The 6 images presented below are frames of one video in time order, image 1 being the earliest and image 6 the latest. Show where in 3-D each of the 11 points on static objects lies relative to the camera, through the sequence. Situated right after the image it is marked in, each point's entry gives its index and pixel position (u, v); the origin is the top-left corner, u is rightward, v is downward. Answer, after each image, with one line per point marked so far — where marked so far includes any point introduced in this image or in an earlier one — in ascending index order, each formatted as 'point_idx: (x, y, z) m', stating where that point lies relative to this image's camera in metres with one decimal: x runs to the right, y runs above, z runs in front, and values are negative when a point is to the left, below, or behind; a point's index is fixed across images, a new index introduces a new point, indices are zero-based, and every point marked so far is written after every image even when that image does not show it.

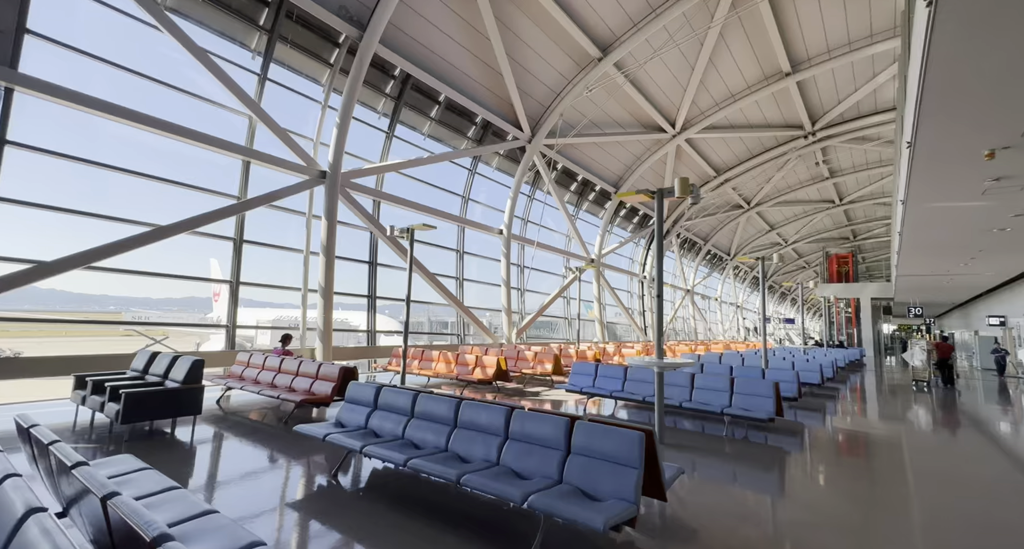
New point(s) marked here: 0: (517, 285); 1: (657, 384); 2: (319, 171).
0: (+0.1, -0.4, +15.8) m
1: (+1.8, -1.3, +5.1) m
2: (-4.2, +2.3, +9.2) m
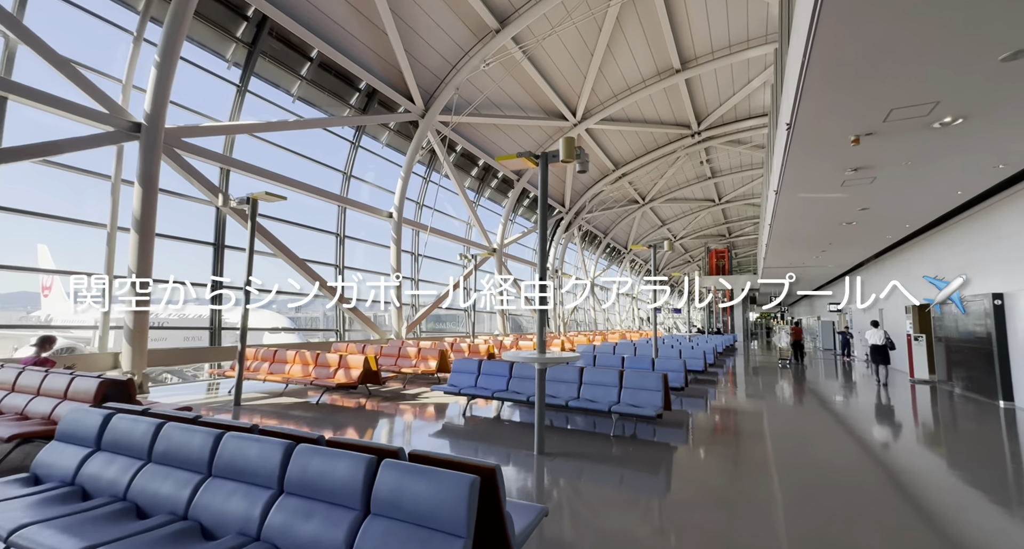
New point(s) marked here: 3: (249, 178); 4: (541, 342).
0: (-3.5, 0.0, +14.5) m
1: (+0.3, -1.1, +4.3) m
2: (-6.4, +2.6, +7.0) m
3: (-6.1, +2.2, +9.7) m
4: (+0.3, -0.7, +4.3) m
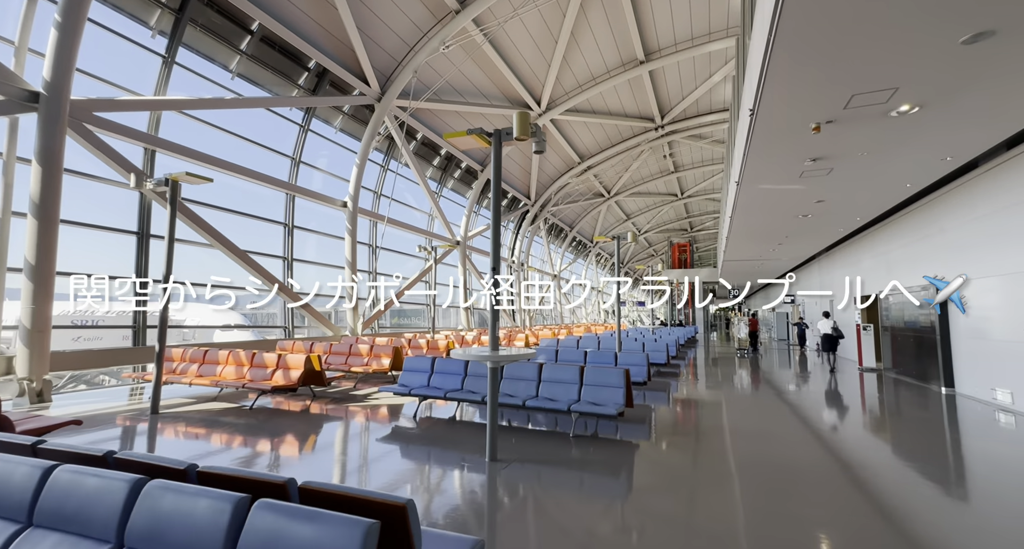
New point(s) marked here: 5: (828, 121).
0: (-4.8, +0.2, +13.8) m
1: (-0.2, -1.0, +4.0) m
2: (-7.0, +2.7, +6.1) m
3: (-6.9, +2.4, +8.8) m
4: (-0.2, -0.6, +4.0) m
5: (+4.4, +2.1, +5.9) m
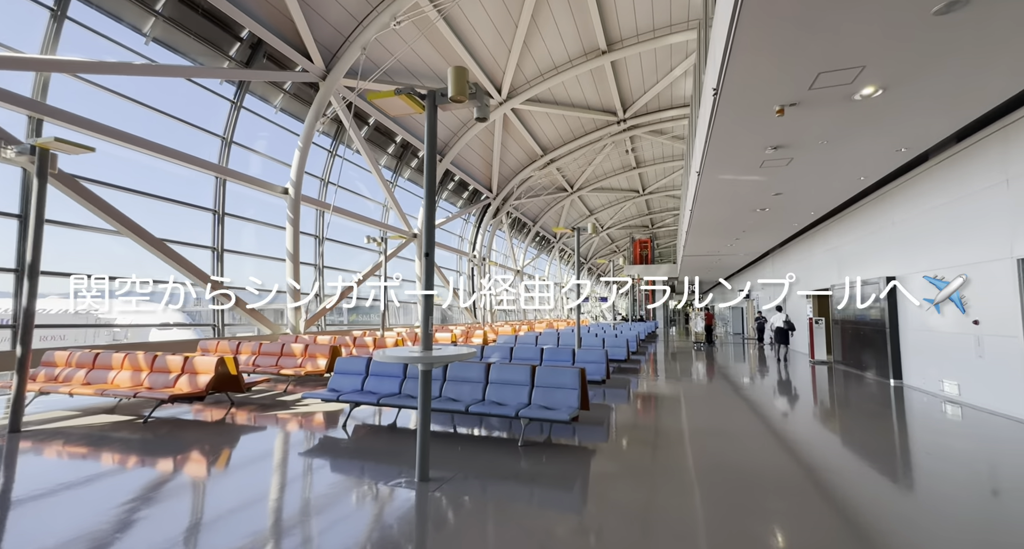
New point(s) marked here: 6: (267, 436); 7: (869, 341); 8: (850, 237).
0: (-6.1, +0.4, +12.8) m
1: (-0.7, -0.9, +3.4) m
2: (-7.7, +2.8, +4.9) m
3: (-7.8, +2.5, +7.6) m
4: (-0.7, -0.5, +3.4) m
5: (+3.7, +2.2, +5.6) m
6: (-3.1, -2.0, +5.3) m
7: (+8.5, -1.6, +9.9) m
8: (+8.7, +1.0, +10.8) m
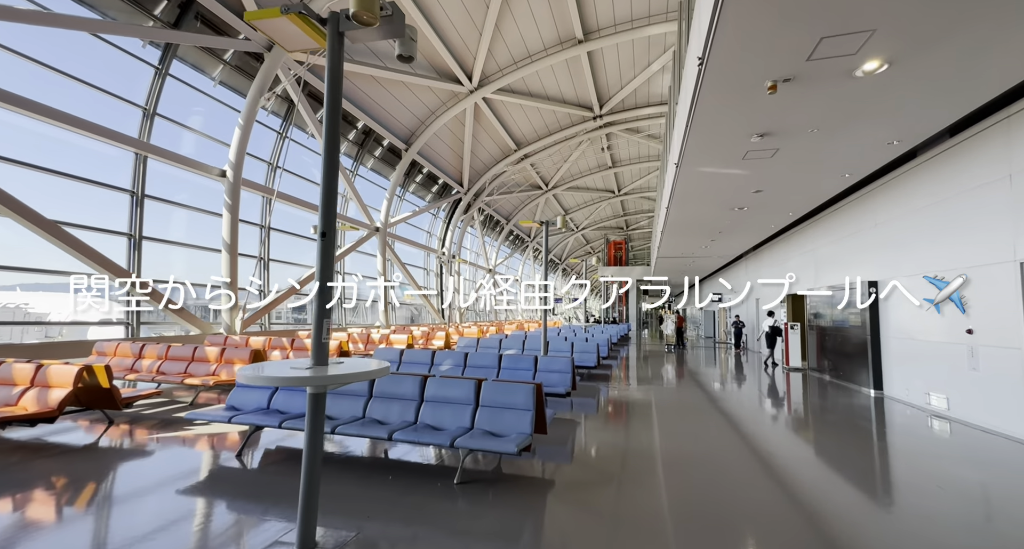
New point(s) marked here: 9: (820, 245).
0: (-7.0, +0.6, +11.5) m
1: (-1.2, -0.8, +2.5) m
2: (-8.2, +3.0, +3.6) m
3: (-8.4, +2.8, +6.3) m
4: (-1.1, -0.4, +2.5) m
5: (+3.2, +2.2, +5.0) m
6: (-3.7, -1.9, +4.3) m
7: (+7.6, -1.7, +9.5) m
8: (+7.8, +0.9, +10.4) m
9: (+7.9, +0.8, +10.9) m
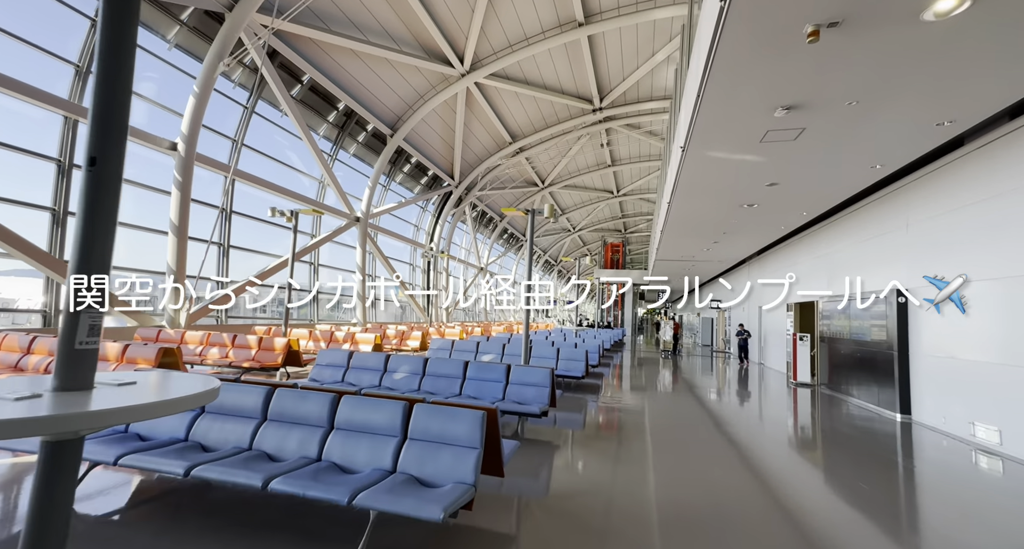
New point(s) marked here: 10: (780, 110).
0: (-7.4, +0.9, +10.5) m
1: (-1.5, -0.7, +1.4) m
2: (-8.4, +3.4, +2.5) m
3: (-8.7, +3.1, +5.2) m
4: (-1.5, -0.3, +1.4) m
5: (+2.9, +2.2, +4.0) m
6: (-4.1, -1.7, +3.2) m
7: (+7.2, -1.8, +8.5) m
8: (+7.5, +0.7, +9.4) m
9: (+7.6, +0.6, +9.9) m
10: (+3.4, +2.0, +5.3) m
